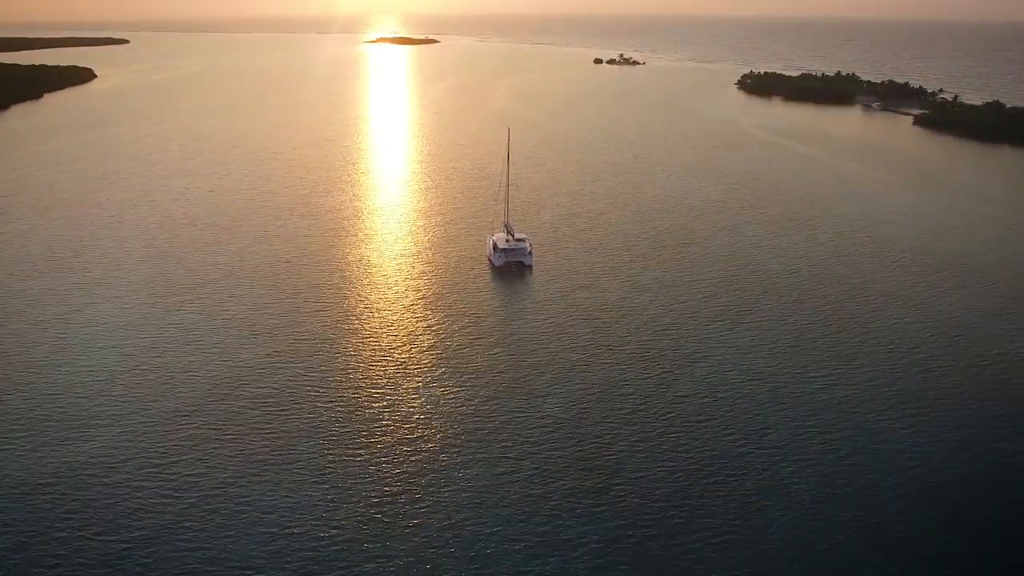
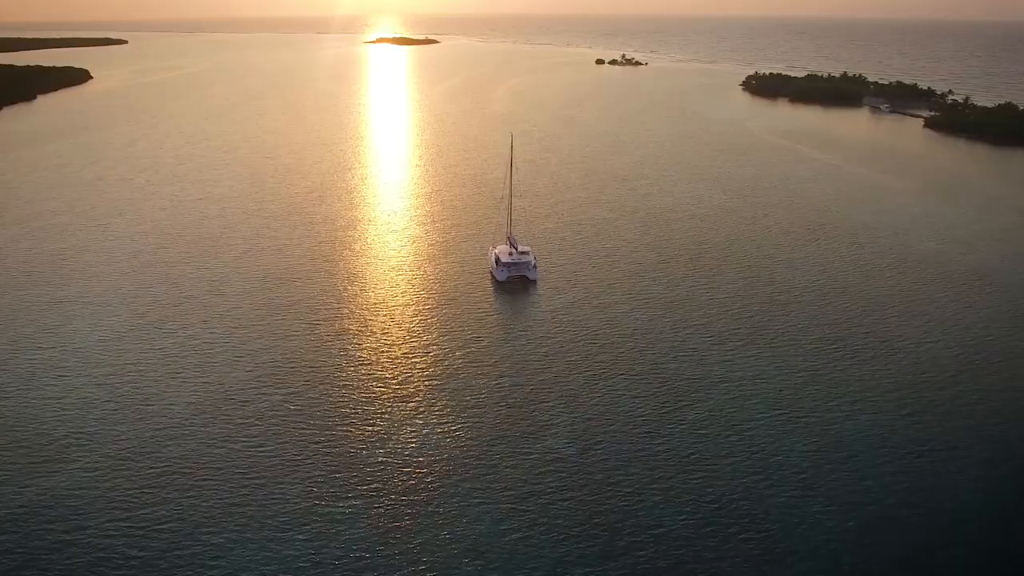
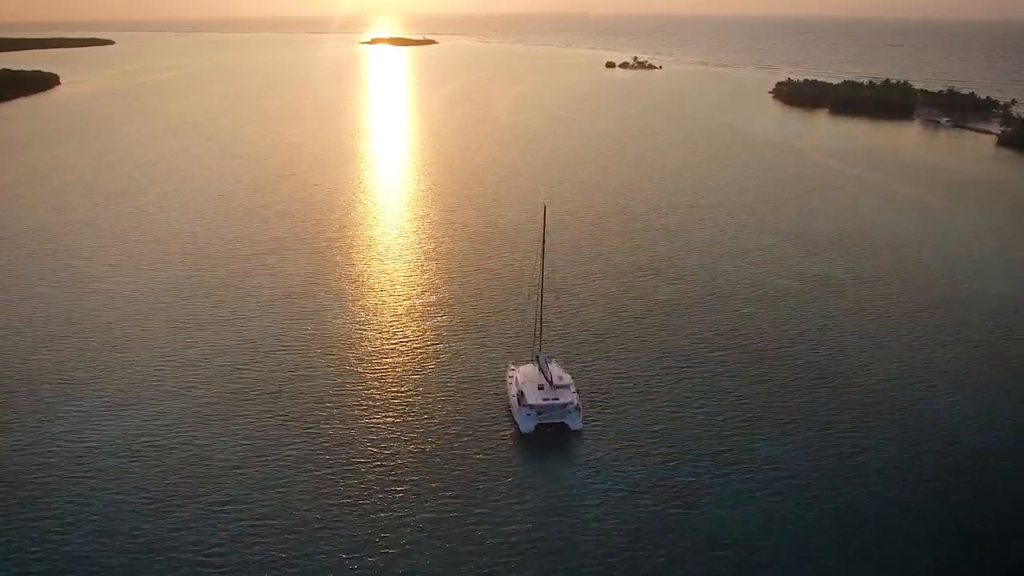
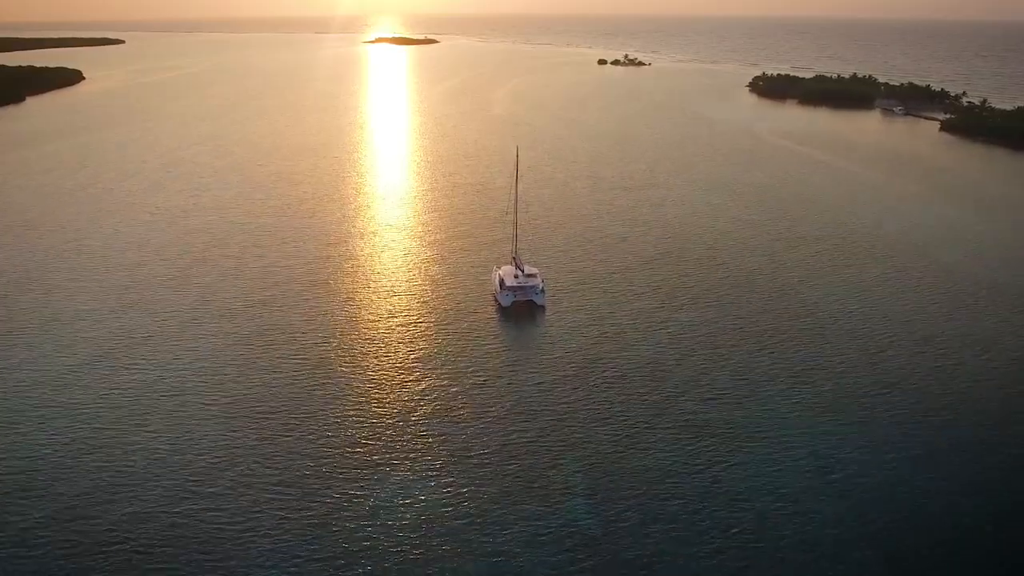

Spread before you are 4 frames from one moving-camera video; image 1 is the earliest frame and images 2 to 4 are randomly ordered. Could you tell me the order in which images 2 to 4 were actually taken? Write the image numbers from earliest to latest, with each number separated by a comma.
2, 4, 3
